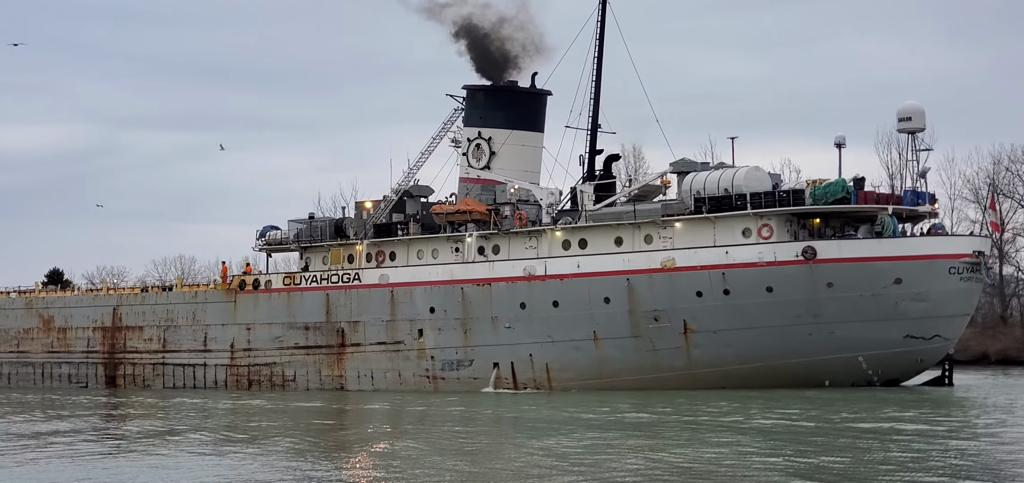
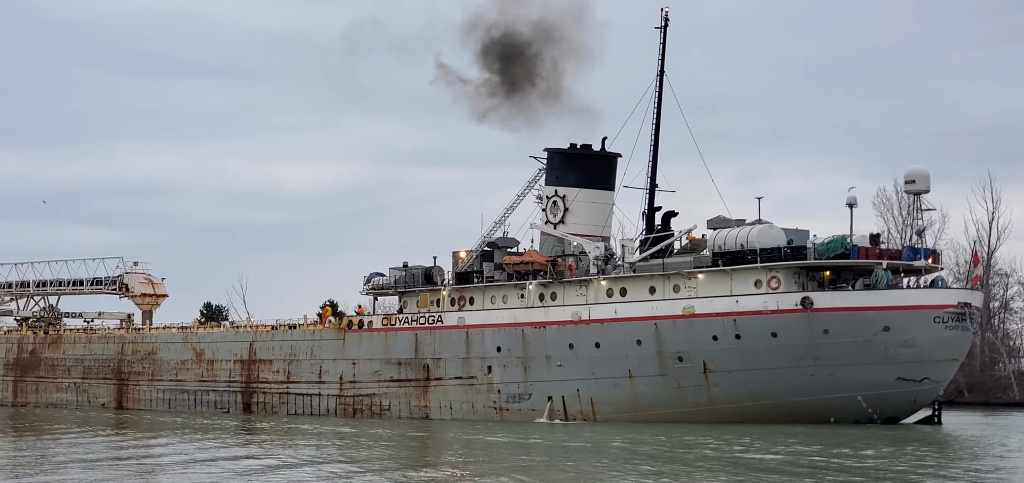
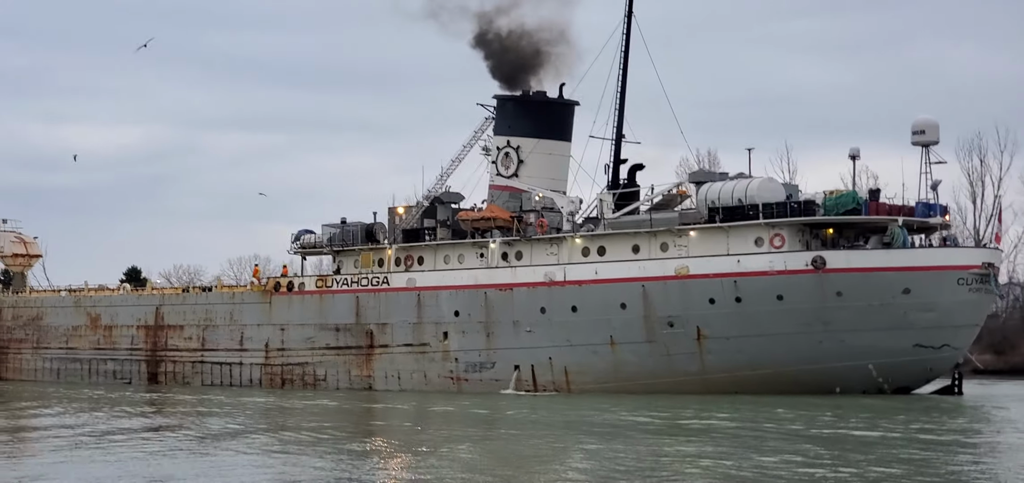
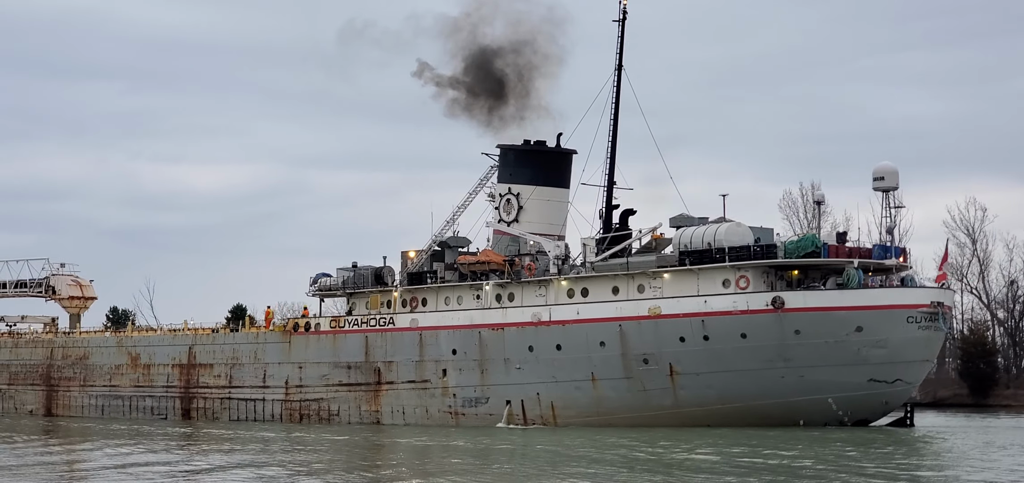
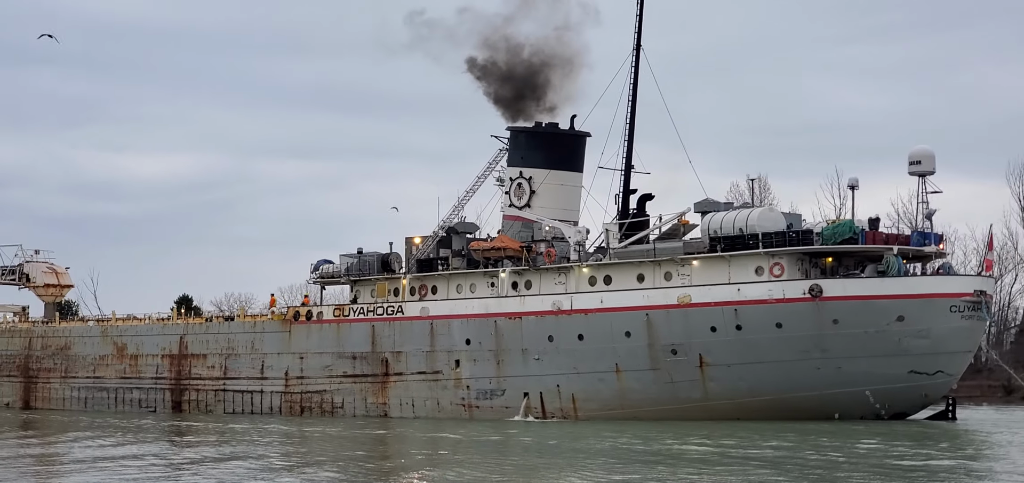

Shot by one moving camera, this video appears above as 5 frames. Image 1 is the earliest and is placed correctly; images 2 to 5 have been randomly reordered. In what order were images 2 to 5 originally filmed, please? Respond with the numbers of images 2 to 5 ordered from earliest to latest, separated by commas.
3, 5, 4, 2
